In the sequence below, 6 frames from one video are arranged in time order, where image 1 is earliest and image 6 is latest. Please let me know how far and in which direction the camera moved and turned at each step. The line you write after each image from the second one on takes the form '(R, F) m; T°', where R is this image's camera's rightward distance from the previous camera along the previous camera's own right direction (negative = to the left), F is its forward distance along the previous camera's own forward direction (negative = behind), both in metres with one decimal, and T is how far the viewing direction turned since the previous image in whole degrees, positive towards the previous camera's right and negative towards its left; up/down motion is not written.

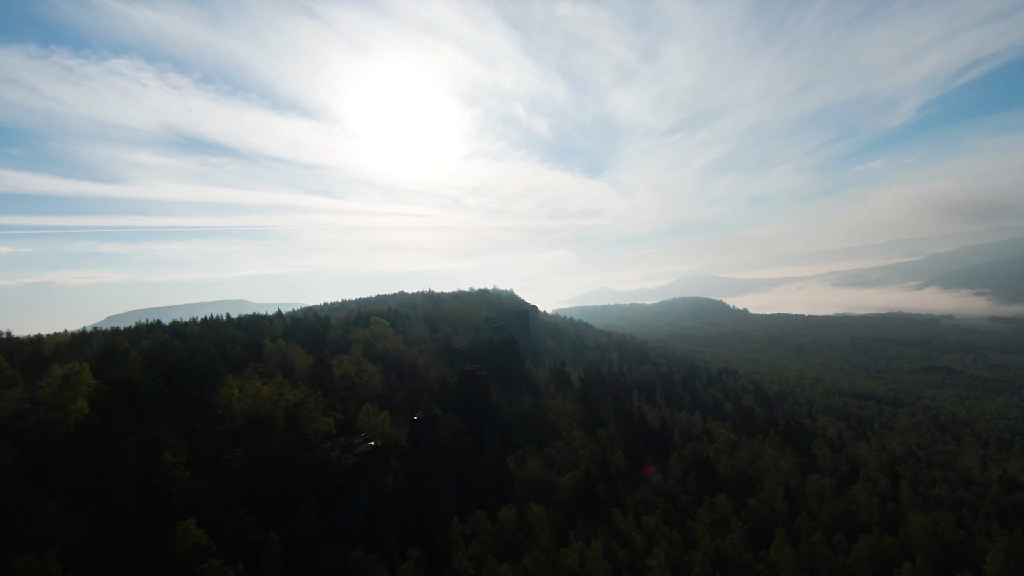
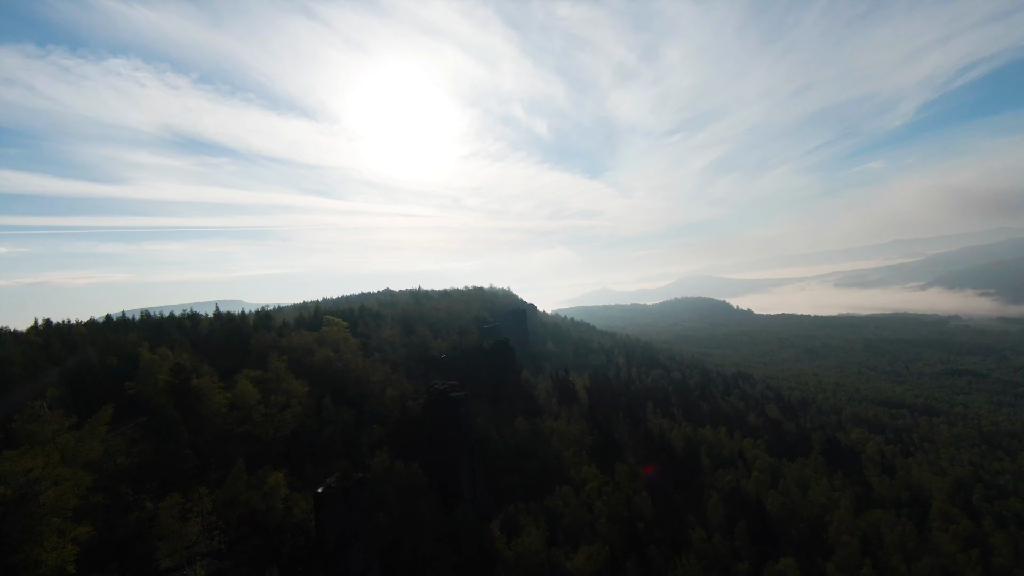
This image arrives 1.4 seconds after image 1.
(+1.1, +20.0) m; 0°
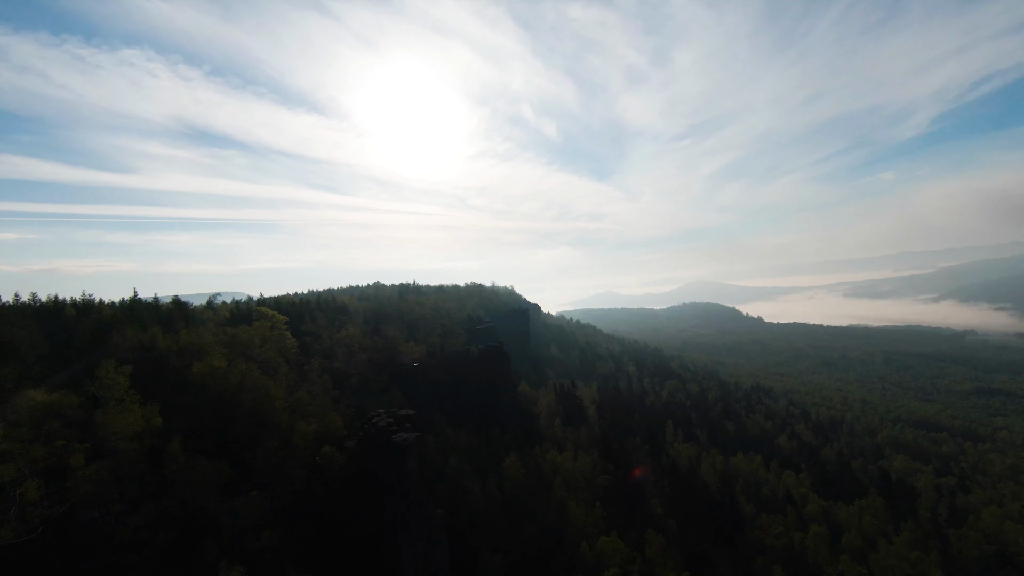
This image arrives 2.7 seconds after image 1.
(+1.0, +18.5) m; 0°
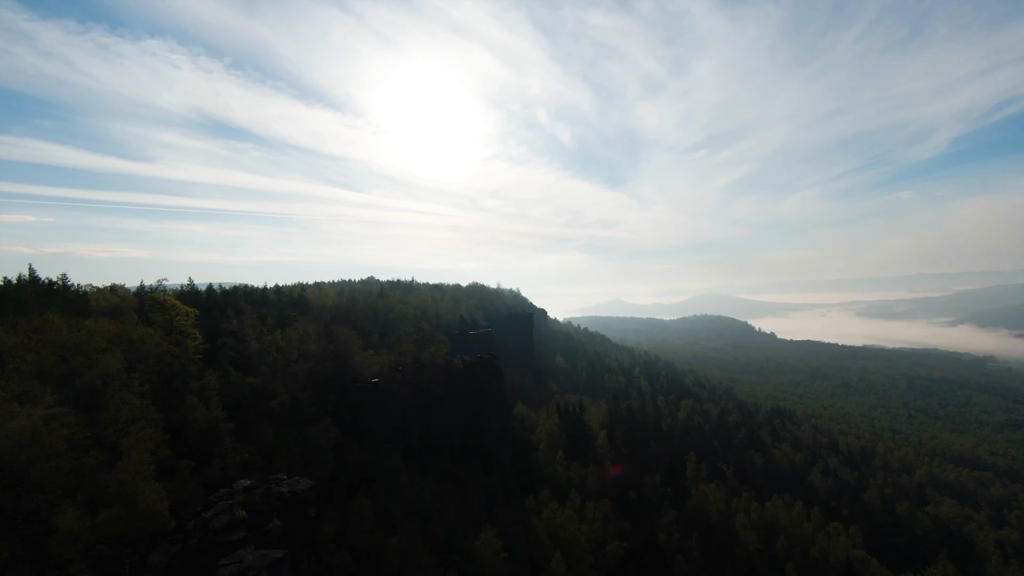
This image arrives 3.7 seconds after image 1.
(+1.2, +15.2) m; -1°
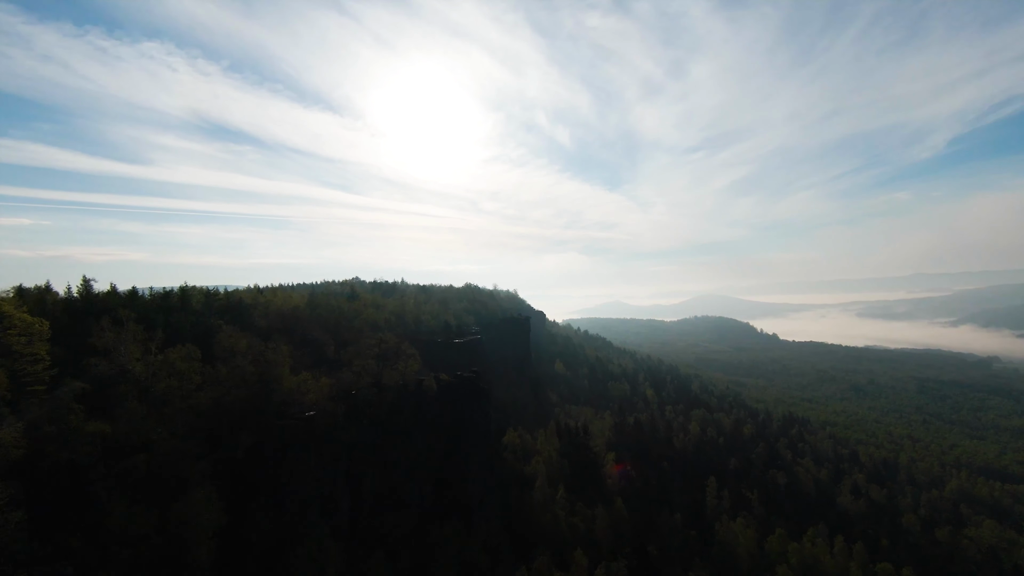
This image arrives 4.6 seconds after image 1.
(+1.0, +11.8) m; 0°
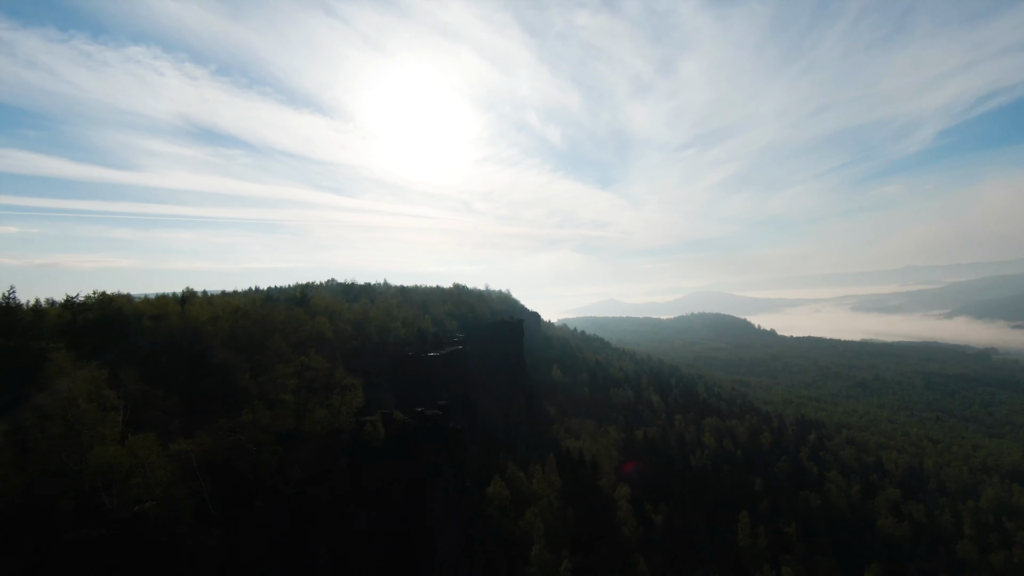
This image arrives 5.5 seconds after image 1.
(+0.9, +13.6) m; +1°
